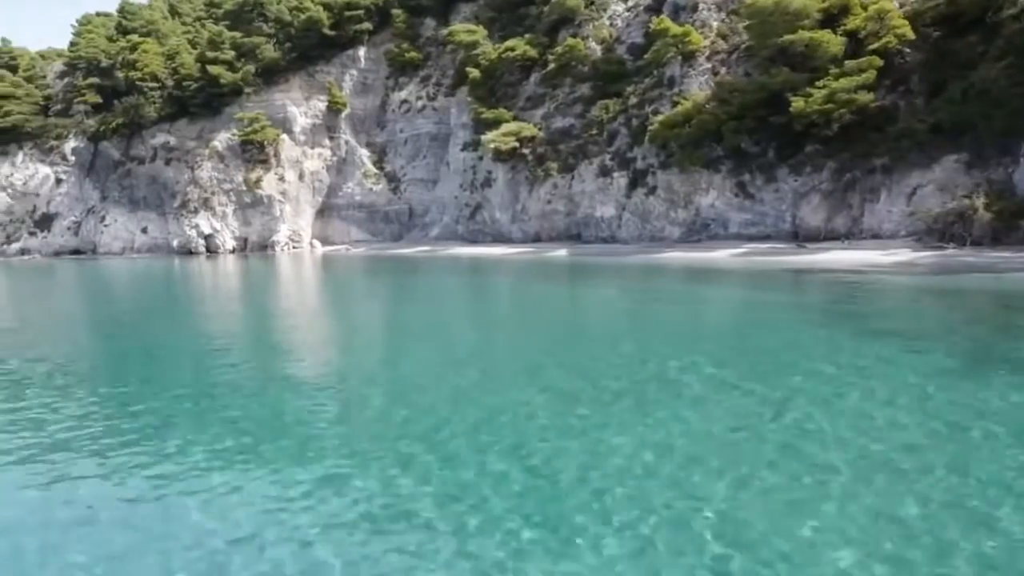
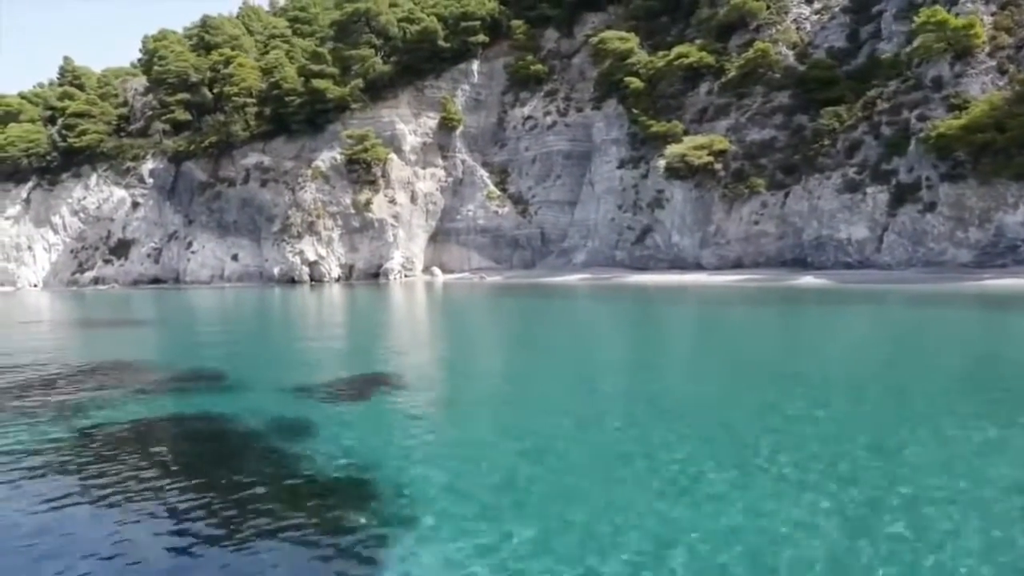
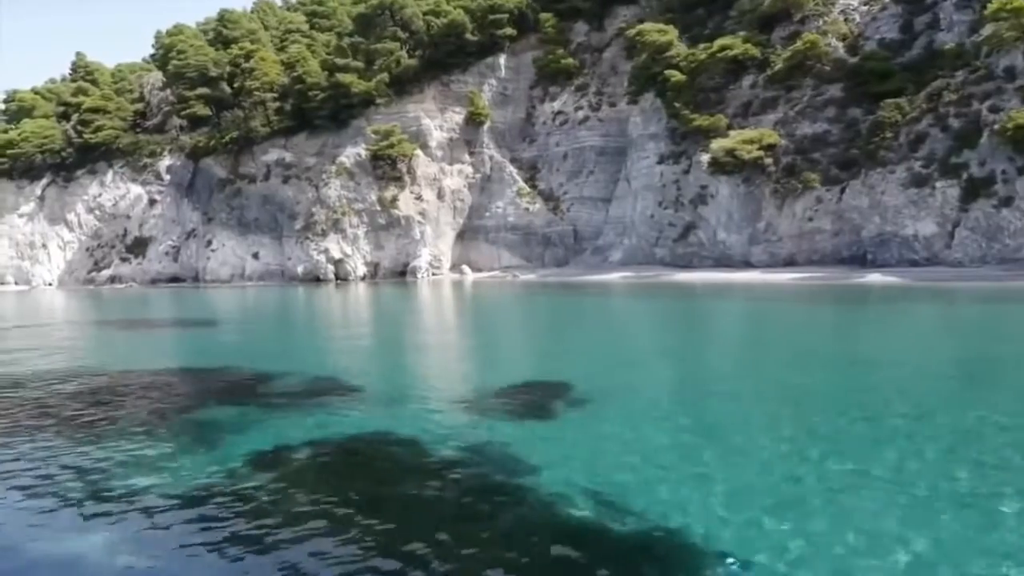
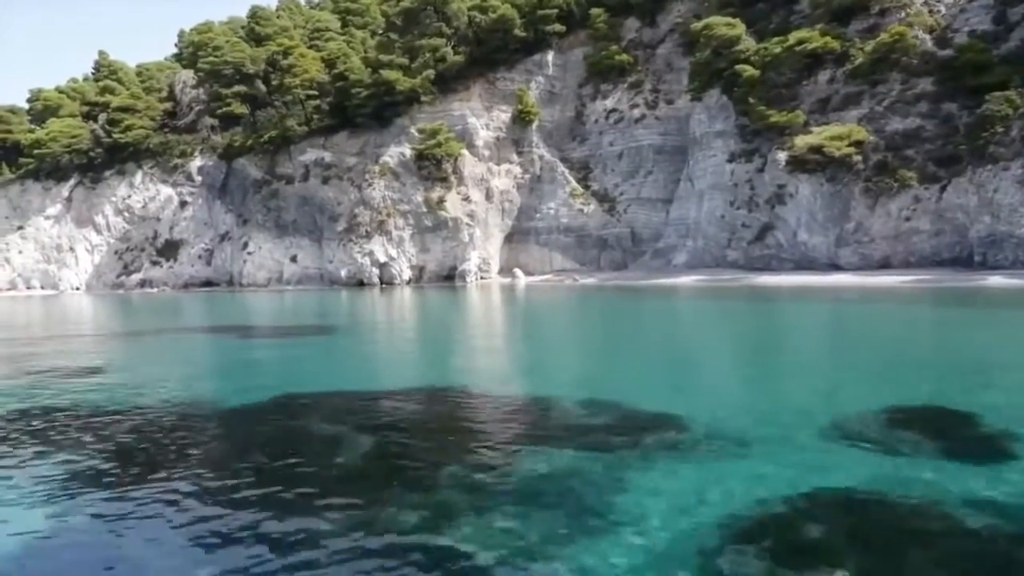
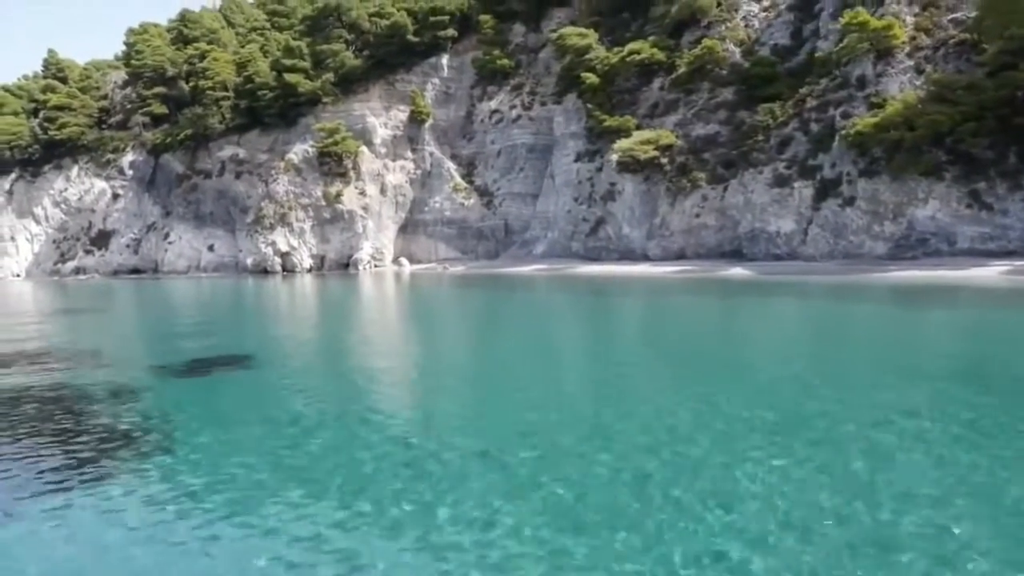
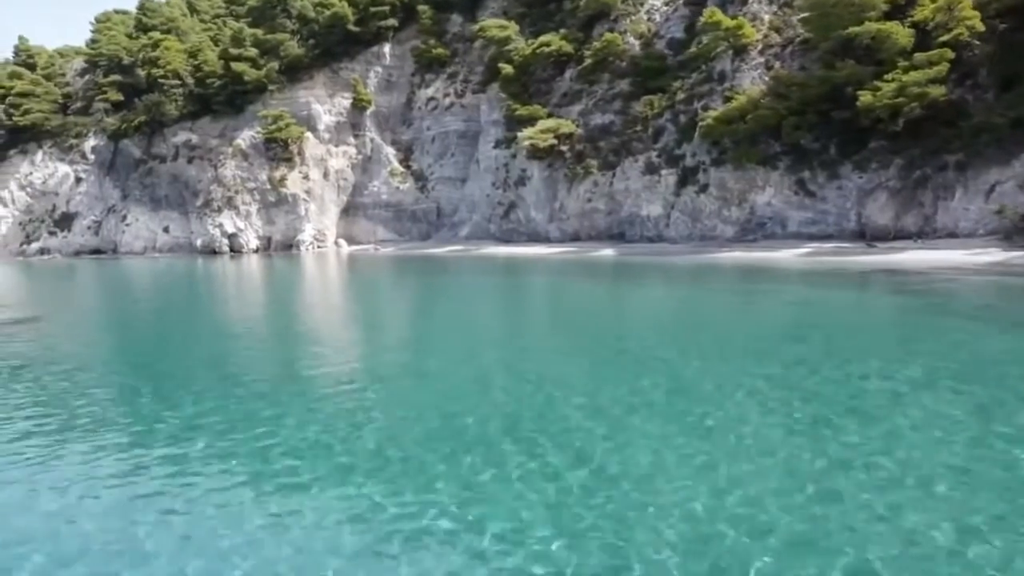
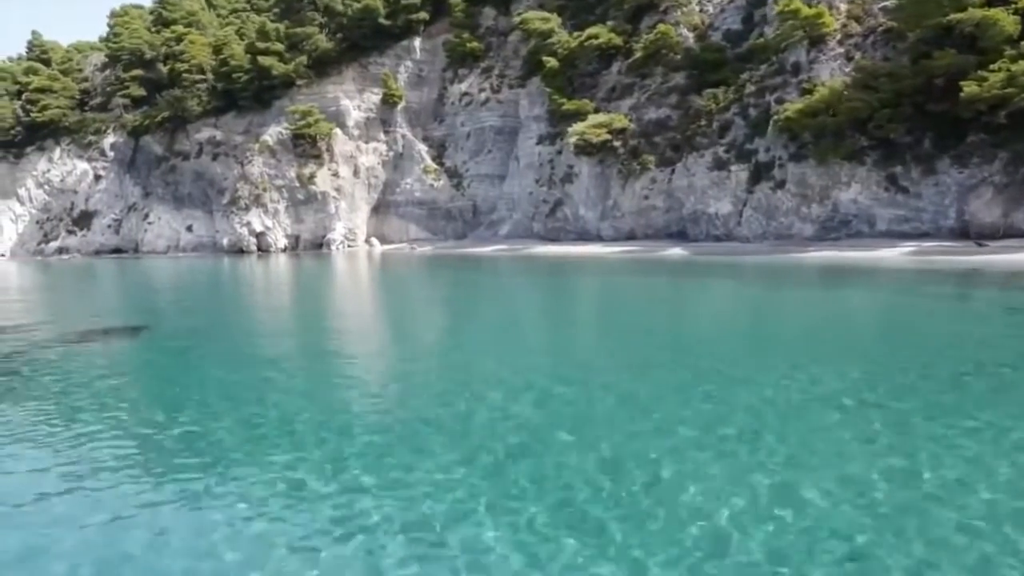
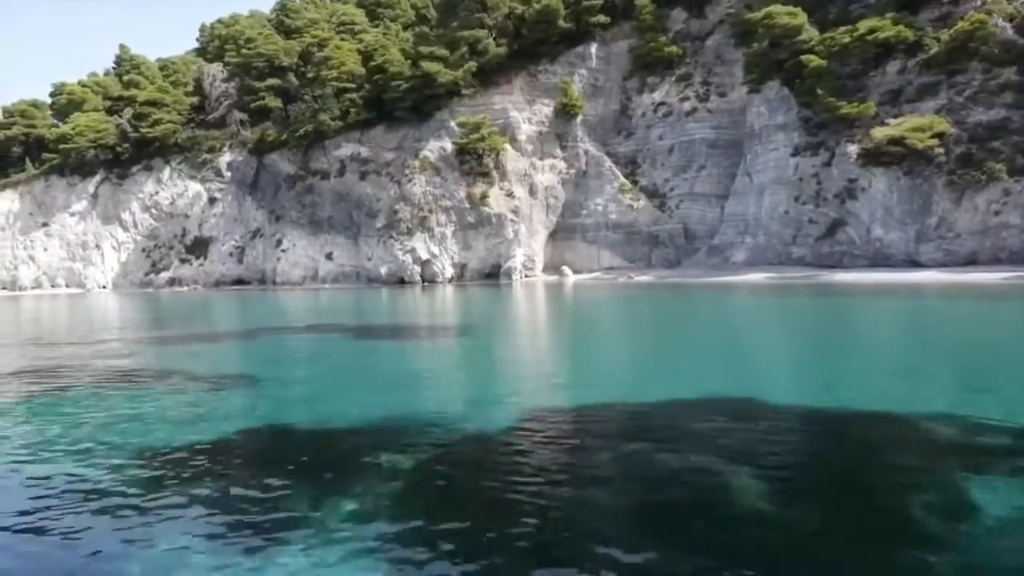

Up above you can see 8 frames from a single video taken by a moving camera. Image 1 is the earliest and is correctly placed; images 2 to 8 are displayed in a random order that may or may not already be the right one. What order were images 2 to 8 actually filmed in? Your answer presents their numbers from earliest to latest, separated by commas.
6, 7, 5, 2, 3, 4, 8
